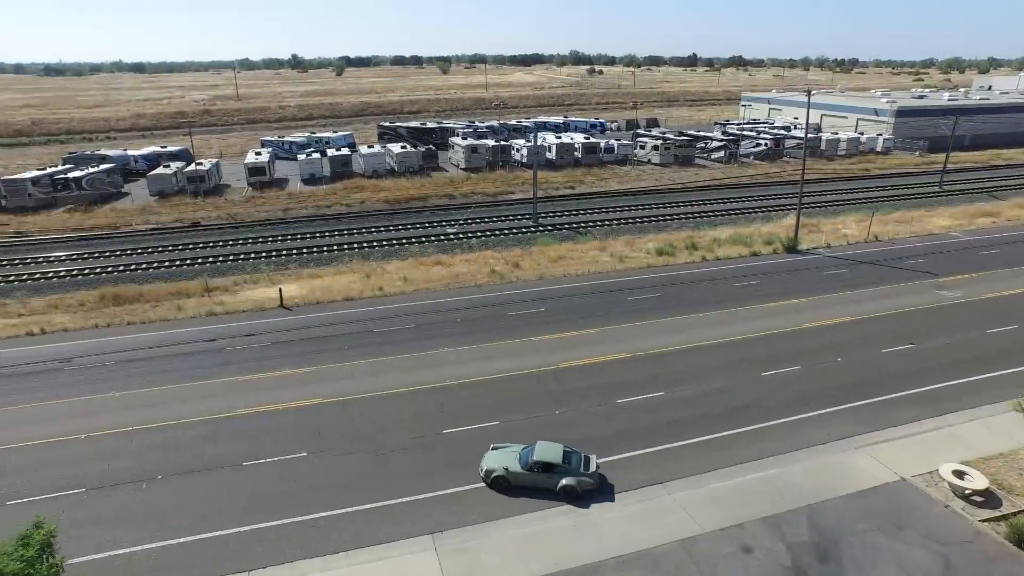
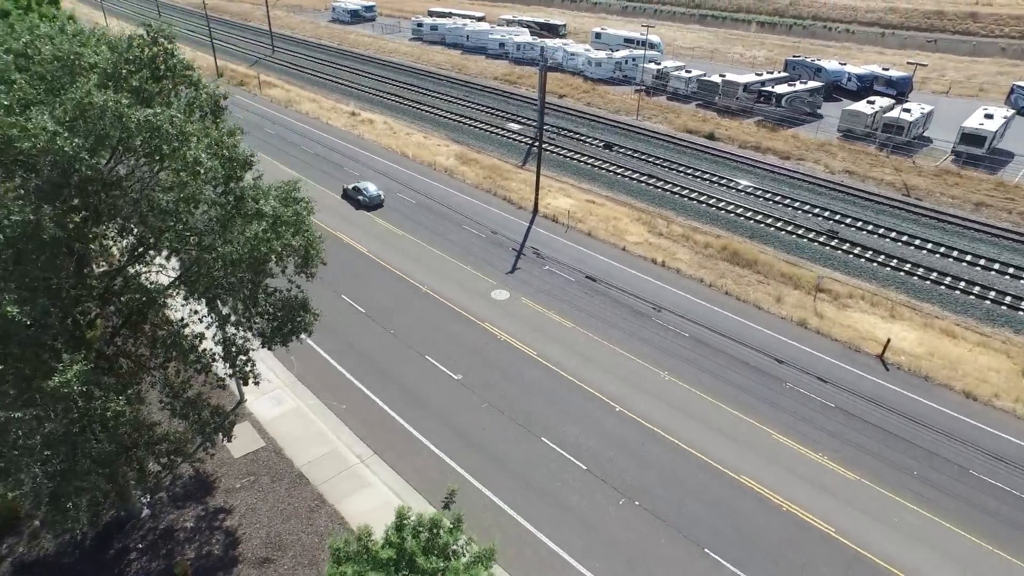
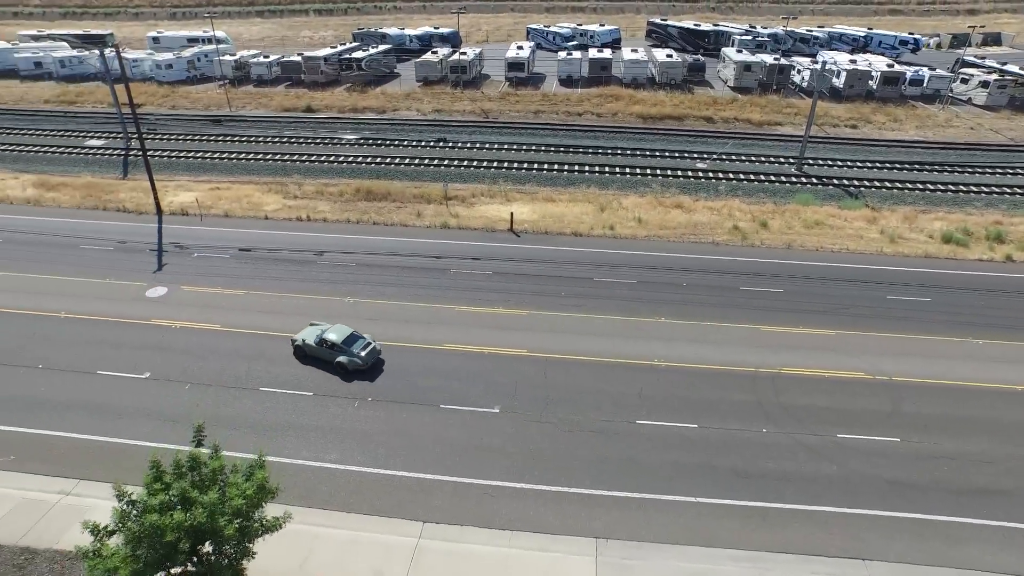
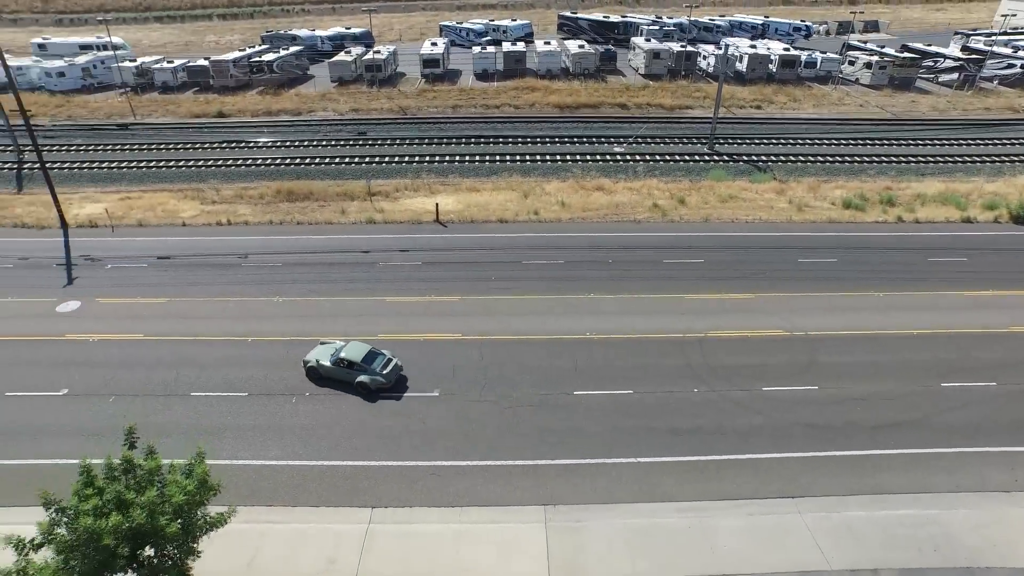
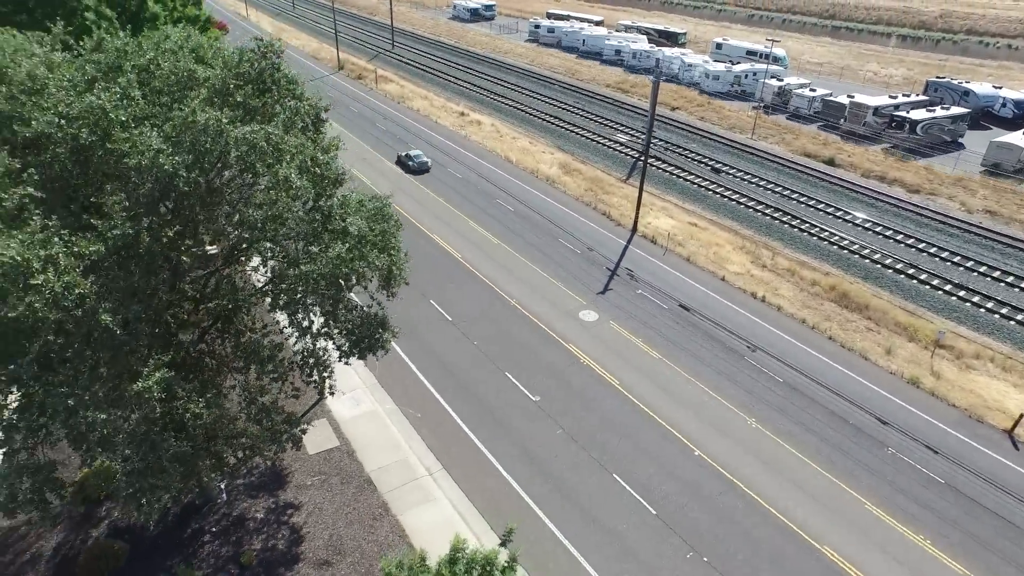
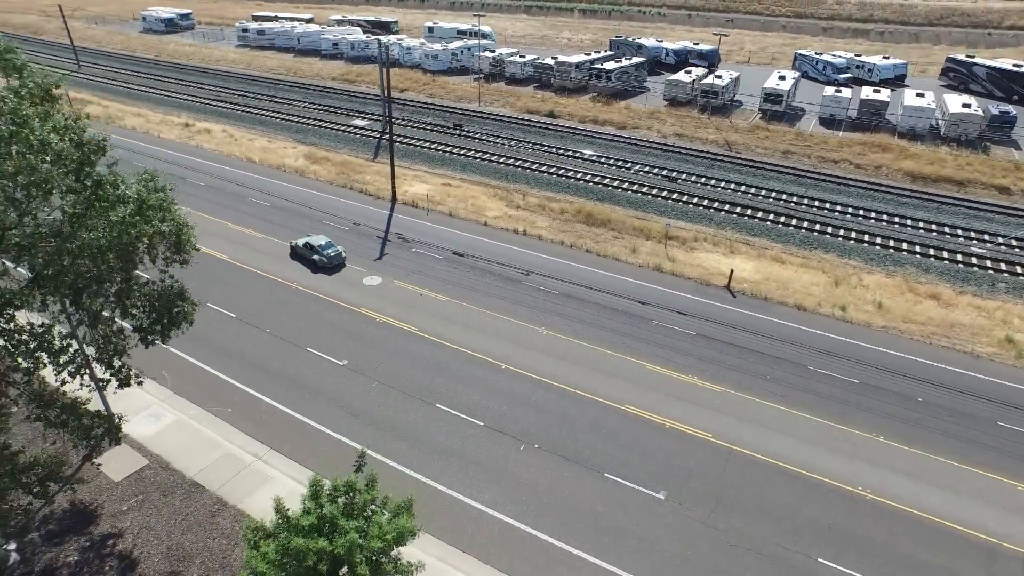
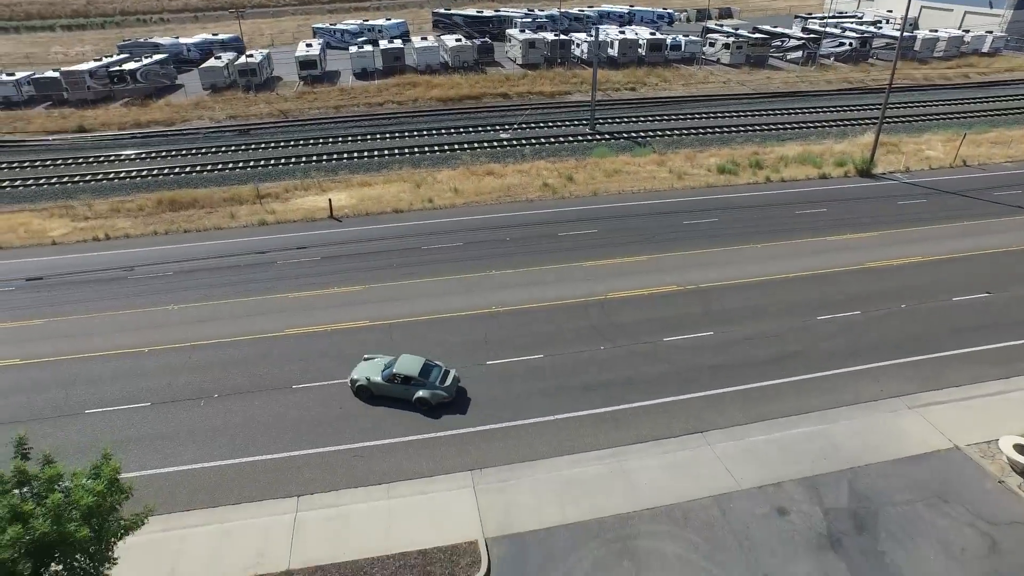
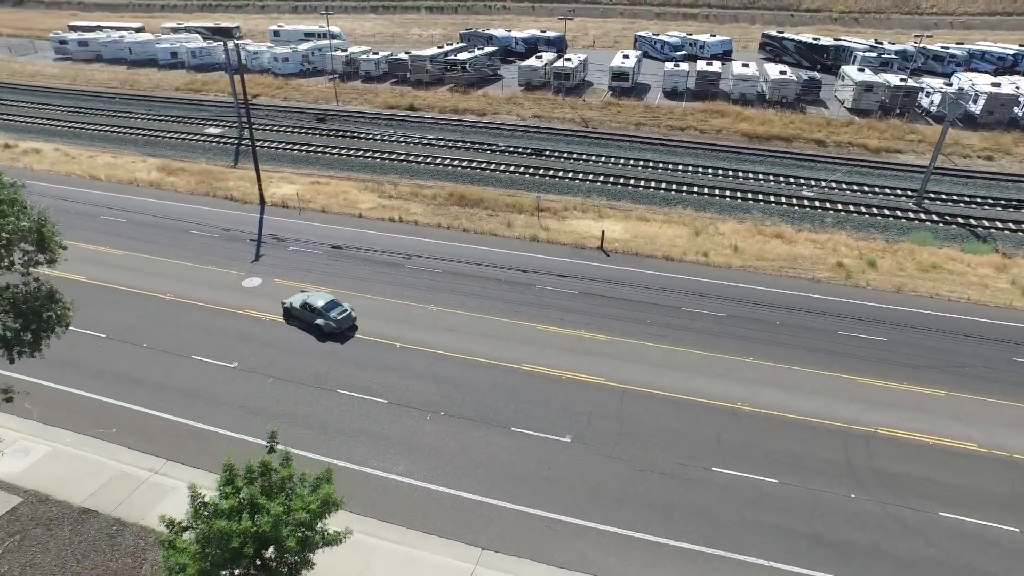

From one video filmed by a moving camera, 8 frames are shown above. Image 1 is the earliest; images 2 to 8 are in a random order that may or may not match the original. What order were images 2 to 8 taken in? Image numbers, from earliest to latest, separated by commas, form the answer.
7, 4, 3, 8, 6, 2, 5
